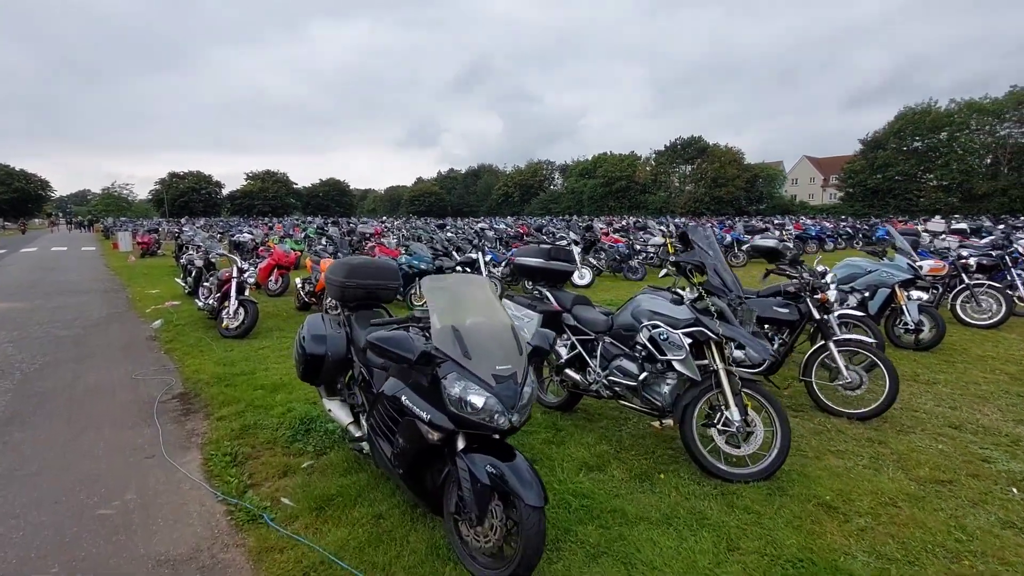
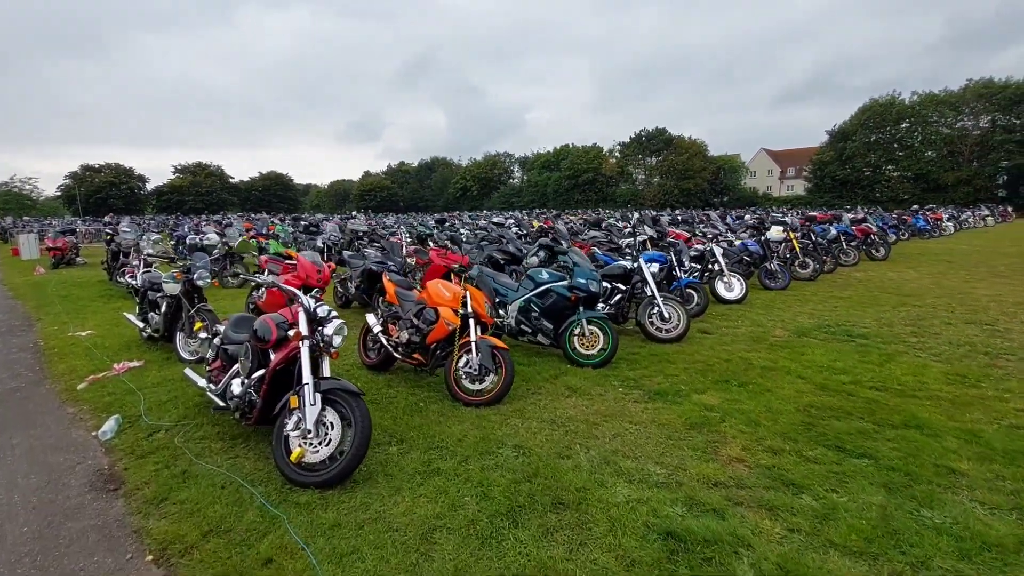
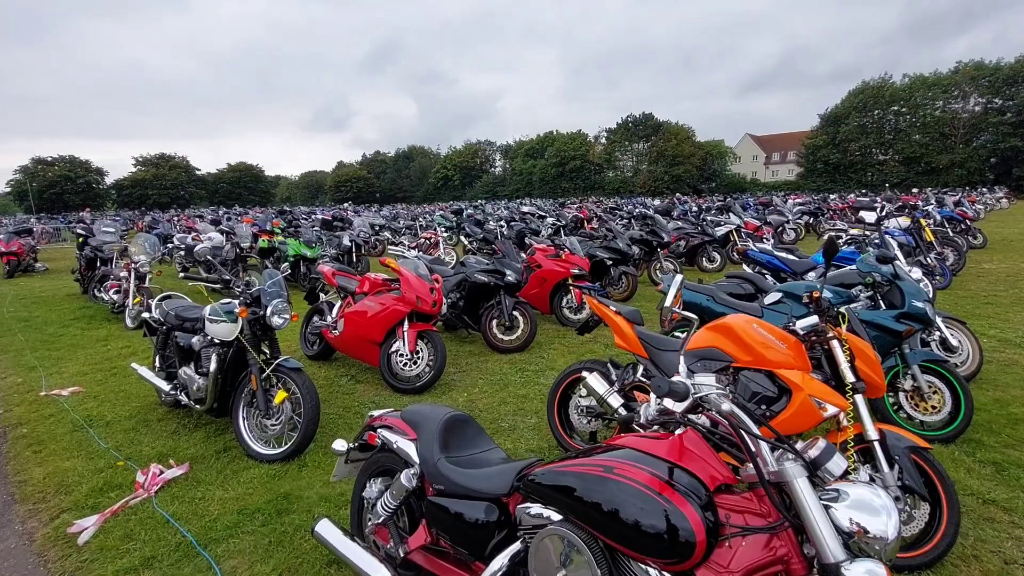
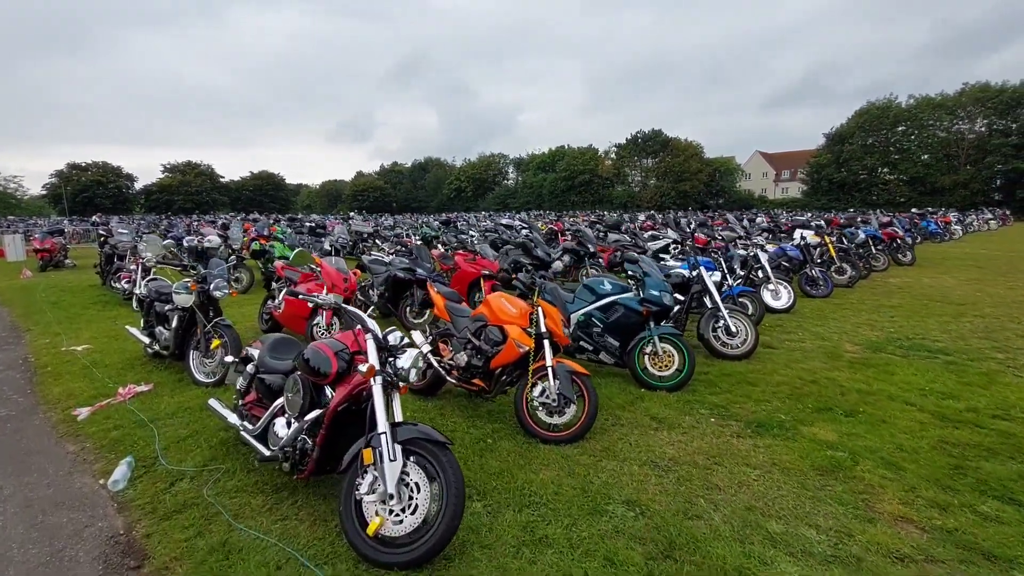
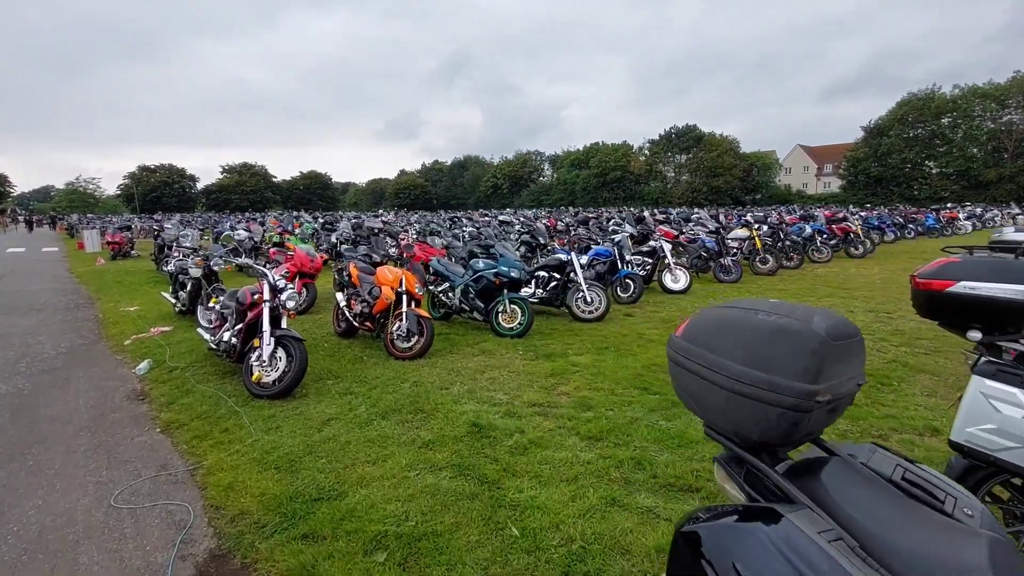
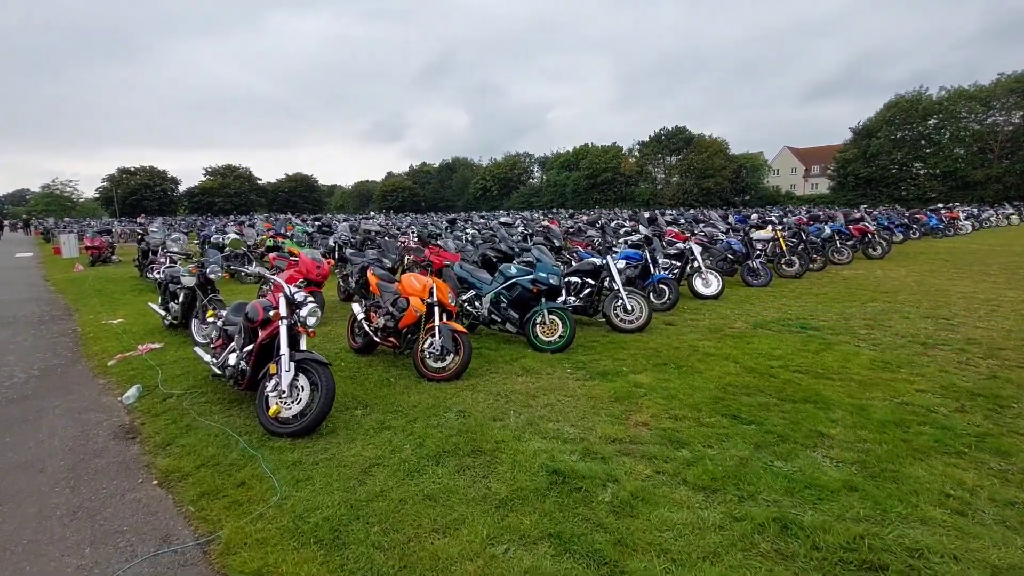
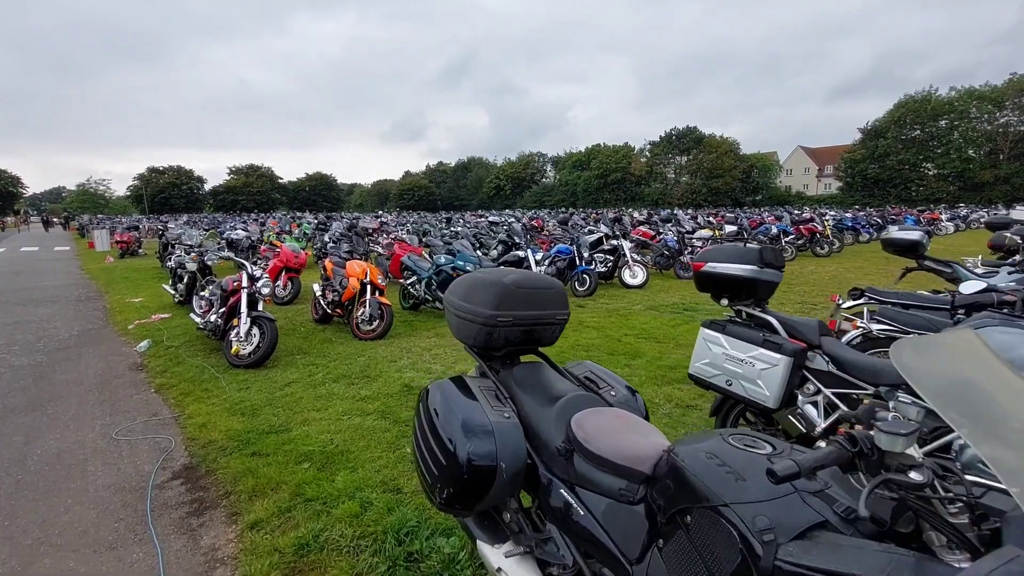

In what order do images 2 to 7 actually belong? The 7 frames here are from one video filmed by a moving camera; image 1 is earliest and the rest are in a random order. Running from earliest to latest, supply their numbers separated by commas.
7, 5, 6, 2, 4, 3
